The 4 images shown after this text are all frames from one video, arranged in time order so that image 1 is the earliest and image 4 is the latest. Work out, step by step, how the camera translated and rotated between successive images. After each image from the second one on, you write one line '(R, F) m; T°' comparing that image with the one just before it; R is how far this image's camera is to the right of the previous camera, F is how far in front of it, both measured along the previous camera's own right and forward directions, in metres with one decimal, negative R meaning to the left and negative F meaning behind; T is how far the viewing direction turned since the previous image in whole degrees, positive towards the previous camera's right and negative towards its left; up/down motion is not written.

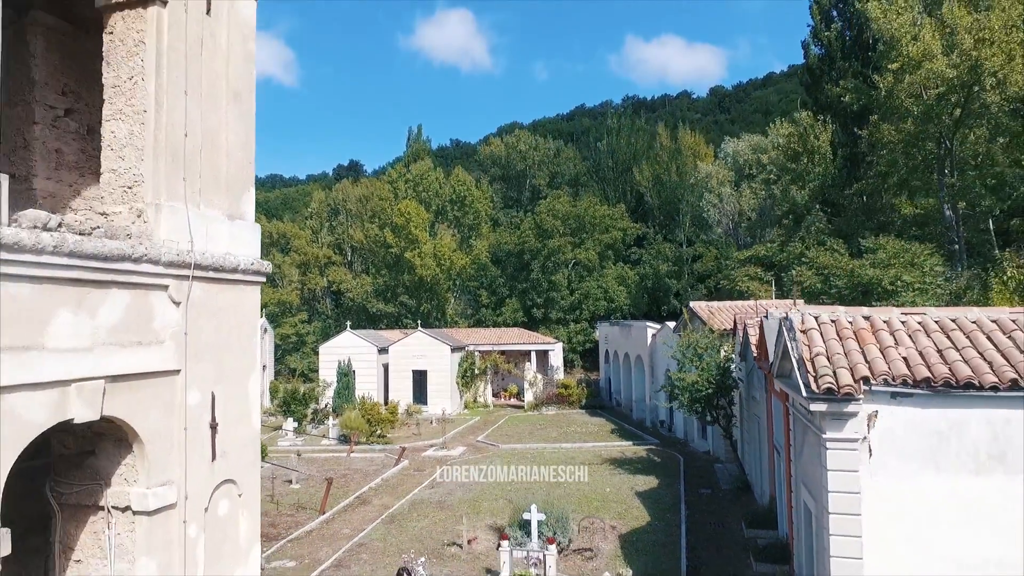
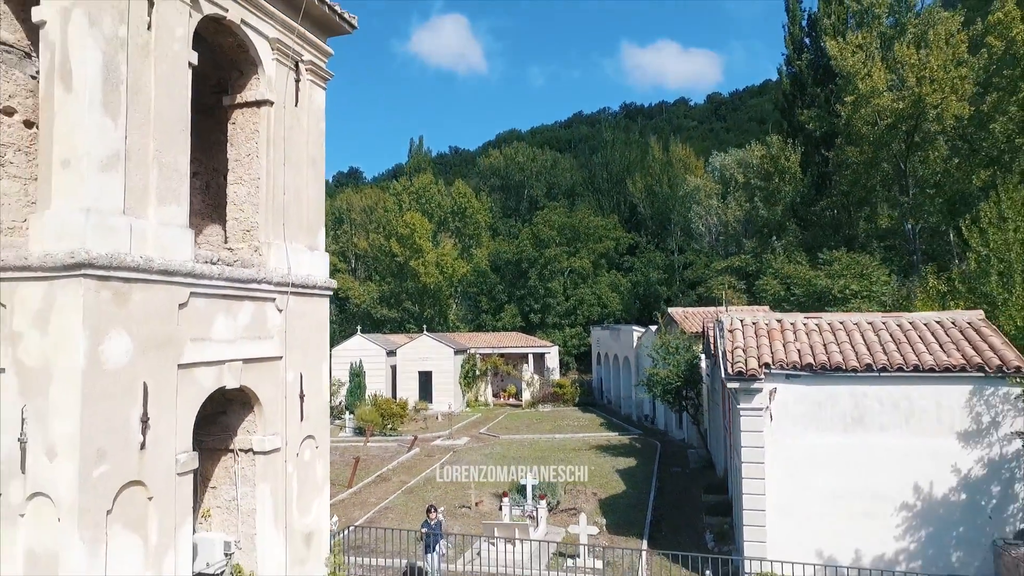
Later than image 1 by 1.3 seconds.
(0.0, -2.4) m; 0°
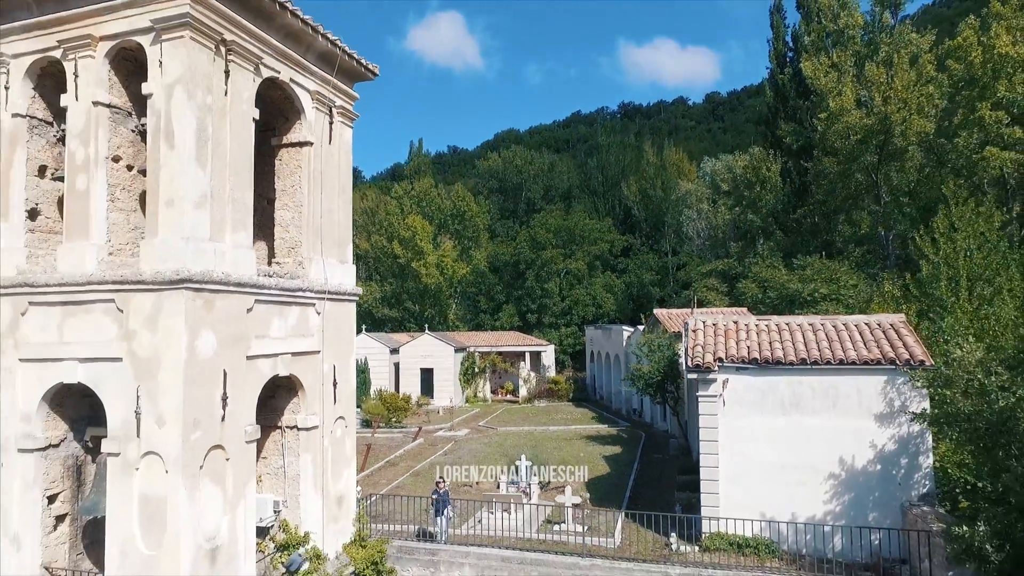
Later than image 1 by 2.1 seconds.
(0.0, -1.7) m; 0°
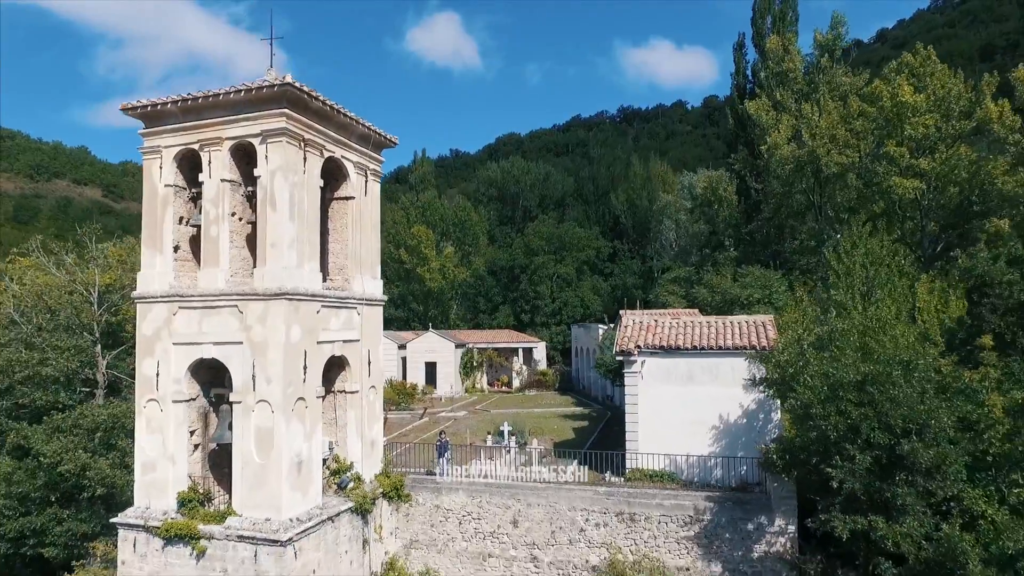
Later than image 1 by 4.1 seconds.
(+0.3, -4.3) m; 0°
